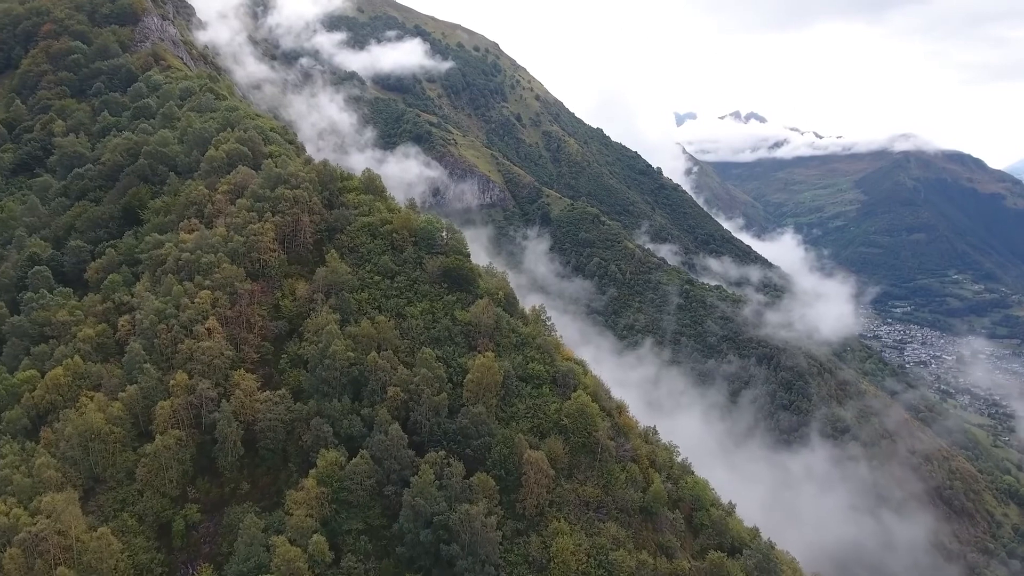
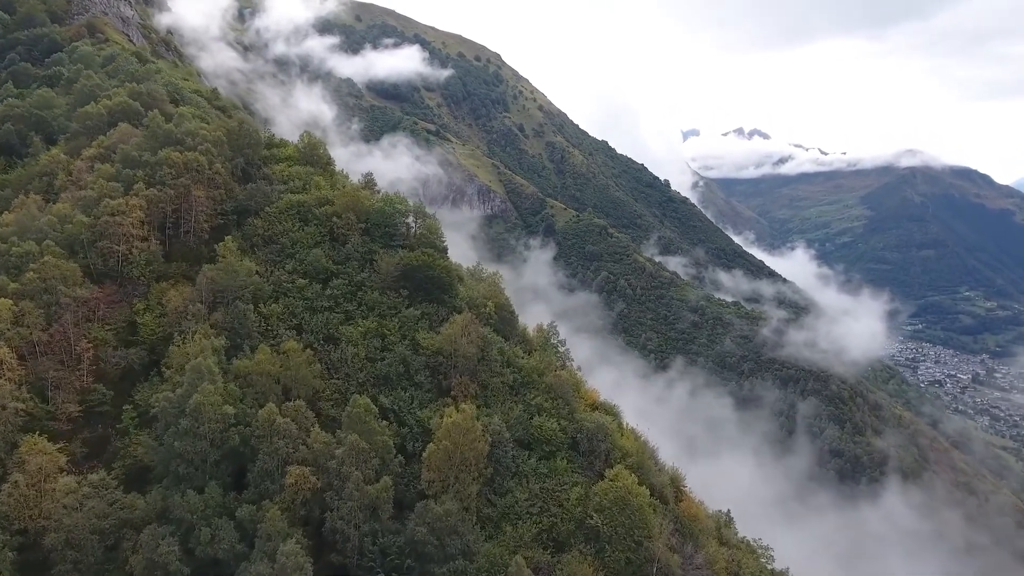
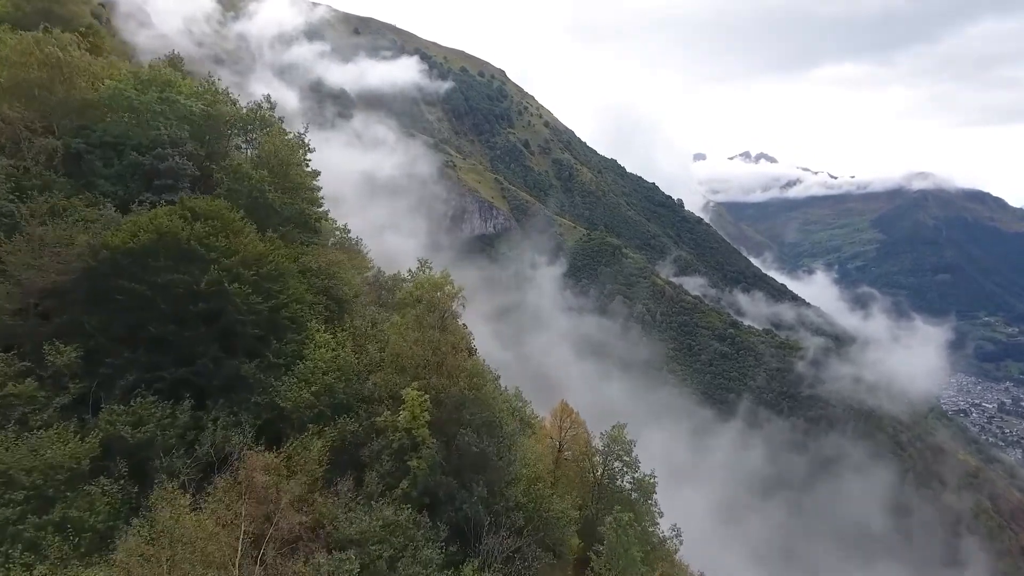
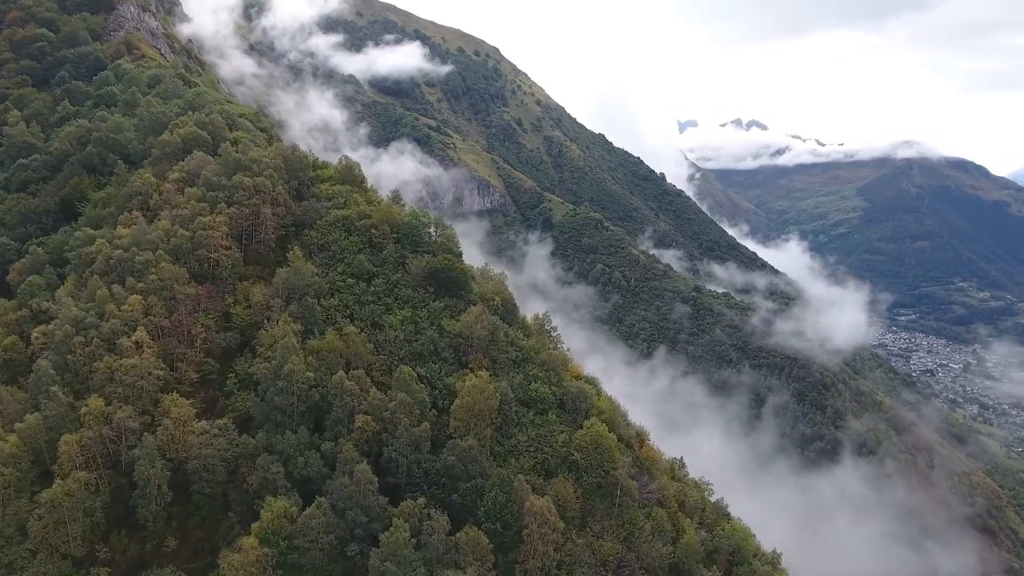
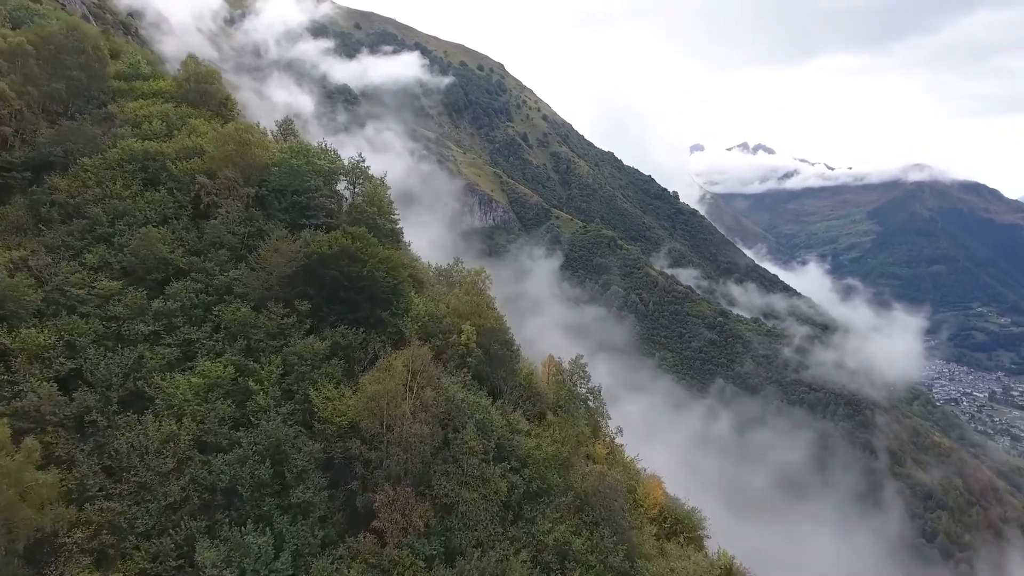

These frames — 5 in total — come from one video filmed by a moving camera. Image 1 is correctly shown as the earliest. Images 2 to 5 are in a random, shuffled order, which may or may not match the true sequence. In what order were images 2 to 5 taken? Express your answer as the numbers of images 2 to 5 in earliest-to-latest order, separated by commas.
4, 2, 5, 3
